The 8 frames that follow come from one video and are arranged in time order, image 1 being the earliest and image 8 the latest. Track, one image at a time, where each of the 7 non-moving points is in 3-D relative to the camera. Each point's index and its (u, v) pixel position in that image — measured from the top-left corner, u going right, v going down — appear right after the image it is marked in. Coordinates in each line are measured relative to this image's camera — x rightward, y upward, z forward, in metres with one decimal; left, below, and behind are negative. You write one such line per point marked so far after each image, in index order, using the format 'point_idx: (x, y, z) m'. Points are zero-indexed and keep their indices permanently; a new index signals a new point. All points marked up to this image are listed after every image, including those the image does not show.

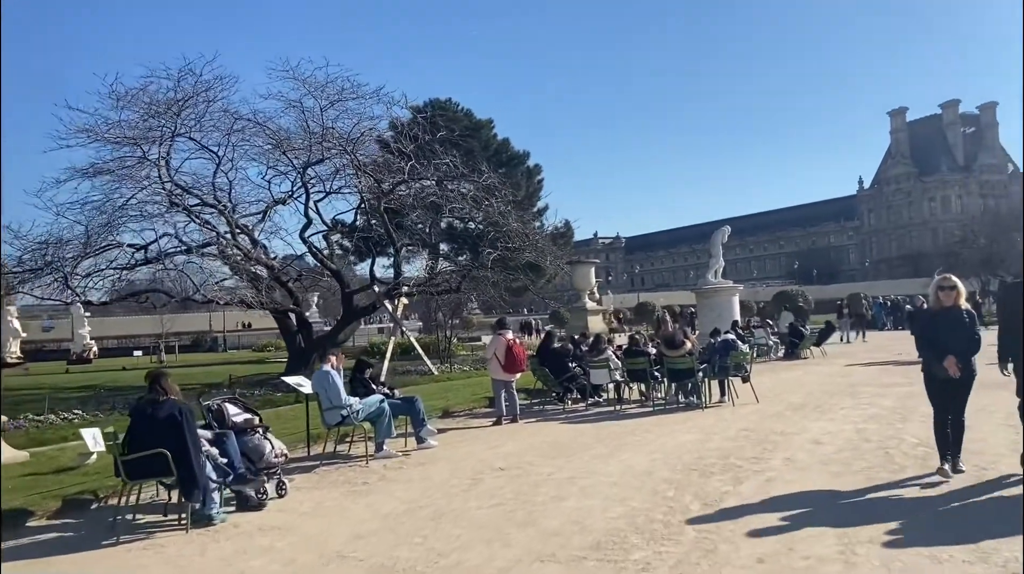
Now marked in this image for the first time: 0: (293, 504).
0: (-1.9, -1.9, +6.7) m
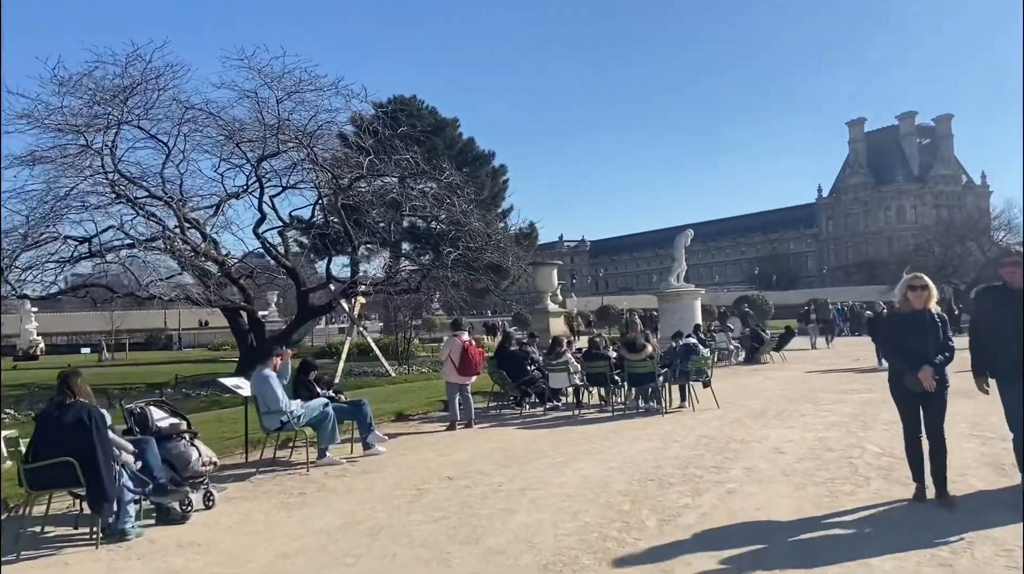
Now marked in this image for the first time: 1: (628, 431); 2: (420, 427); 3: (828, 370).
0: (-2.3, -1.8, +6.2) m
1: (+1.4, -1.8, +9.7) m
2: (-1.3, -1.9, +10.8) m
3: (+6.9, -1.9, +17.1) m
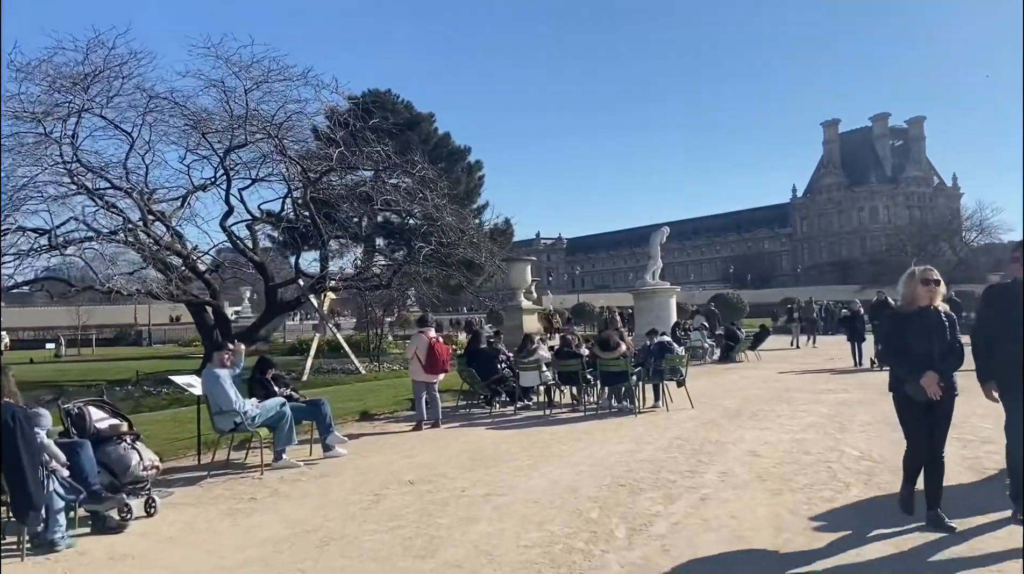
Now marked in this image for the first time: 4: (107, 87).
0: (-2.6, -1.8, +5.8) m
1: (+1.1, -1.7, +9.4) m
2: (-1.7, -1.9, +10.4) m
3: (+6.3, -1.8, +16.9) m
4: (-10.2, +5.0, +19.7) m
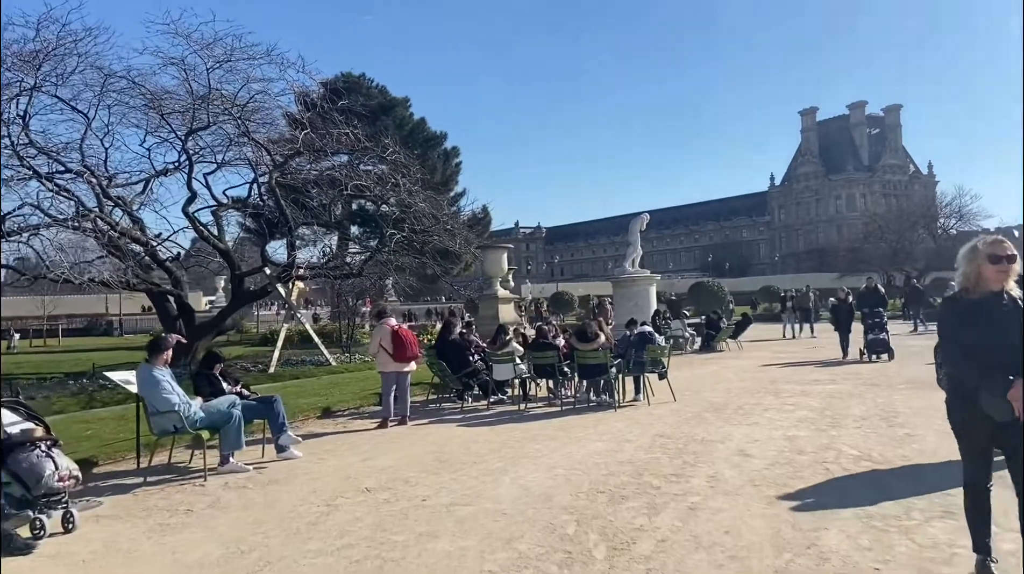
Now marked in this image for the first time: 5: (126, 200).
0: (-2.8, -1.7, +5.1) m
1: (+0.7, -1.6, +8.8) m
2: (-2.0, -1.7, +9.7) m
3: (+5.8, -1.5, +16.5) m
4: (-10.8, +5.3, +18.7) m
5: (-9.8, +2.2, +19.8) m
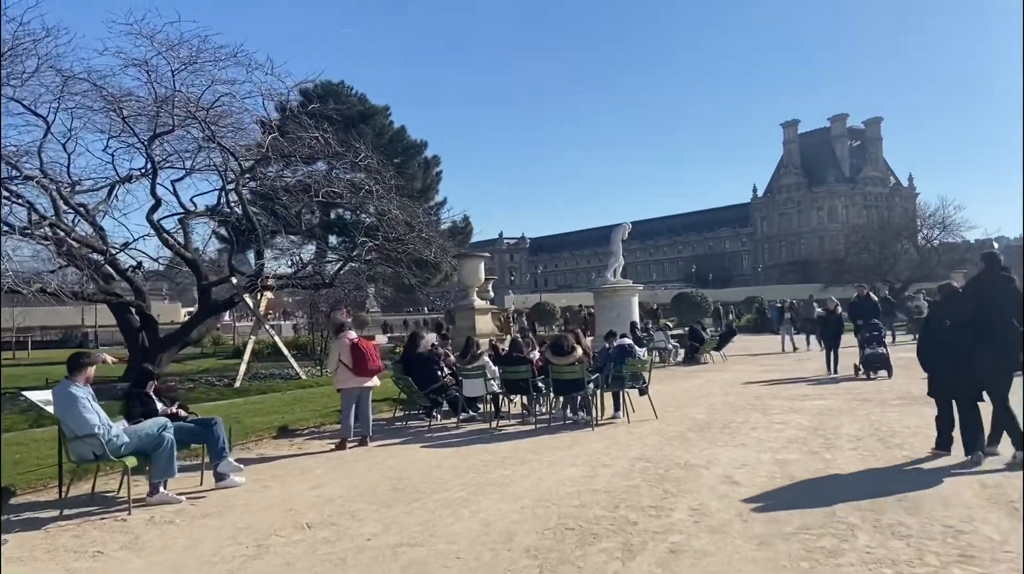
0: (-3.1, -1.7, +4.3) m
1: (+0.4, -1.7, +8.1) m
2: (-2.4, -1.8, +9.0) m
3: (+5.3, -1.8, +15.9) m
4: (-11.3, +5.1, +17.8) m
5: (-10.4, +2.0, +19.0) m
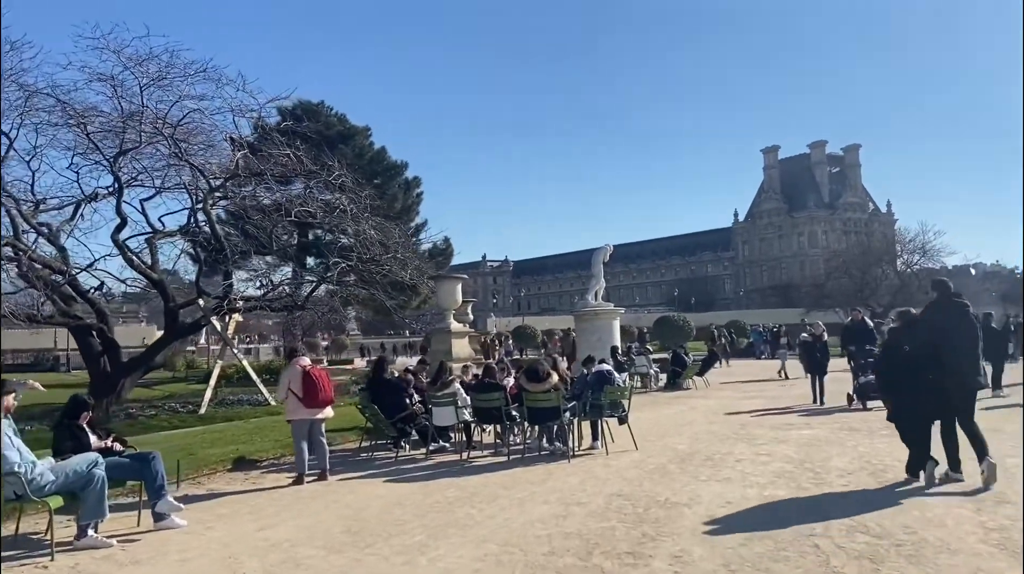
0: (-3.3, -1.8, +3.7) m
1: (+0.1, -1.9, +7.6) m
2: (-2.7, -2.1, +8.4) m
3: (+4.8, -2.2, +15.4) m
4: (-11.8, +4.6, +17.3) m
5: (-10.9, +1.5, +18.3) m
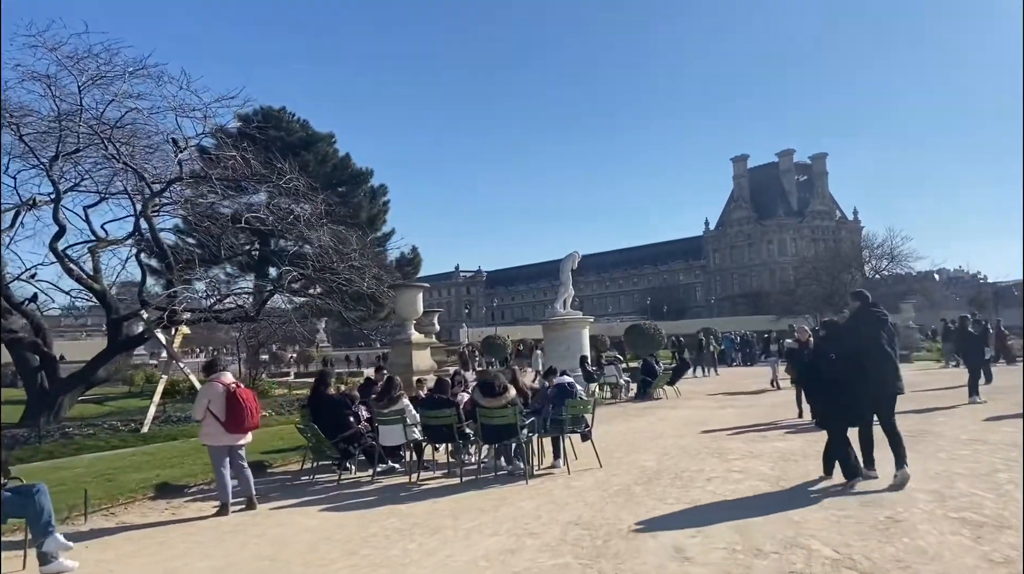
0: (-3.6, -1.9, +2.8) m
1: (-0.4, -2.0, +6.8) m
2: (-3.2, -2.1, +7.5) m
3: (+4.1, -2.3, +14.8) m
4: (-12.6, +4.3, +16.2) m
5: (-11.7, +1.2, +17.2) m
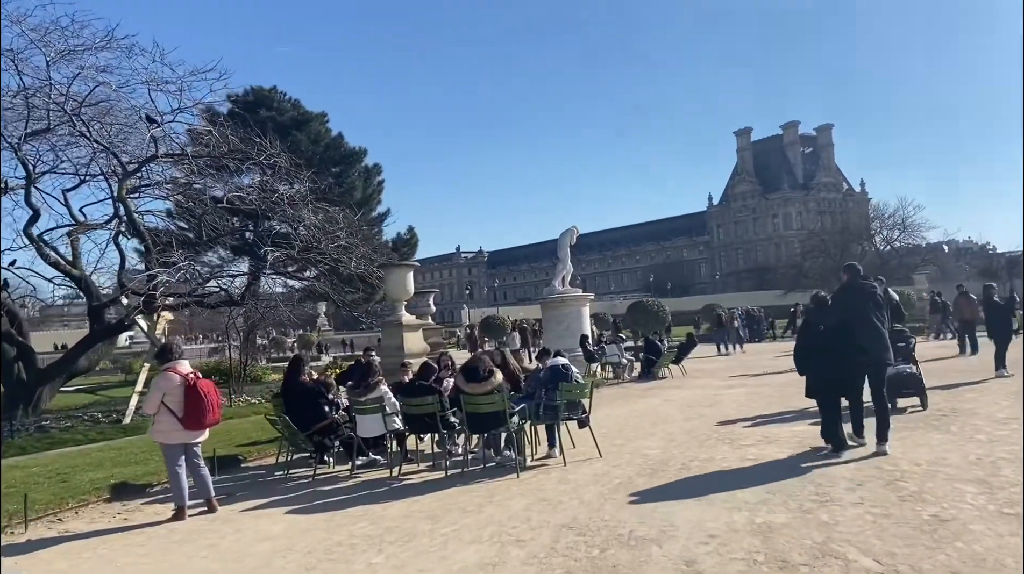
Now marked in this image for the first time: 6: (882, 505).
0: (-3.7, -1.8, +2.1) m
1: (-0.5, -1.7, +6.0) m
2: (-3.3, -2.0, +6.8) m
3: (+4.0, -1.8, +14.1) m
4: (-12.8, +4.5, +15.3) m
5: (-11.8, +1.4, +16.4) m
6: (+2.6, -1.5, +5.4) m
